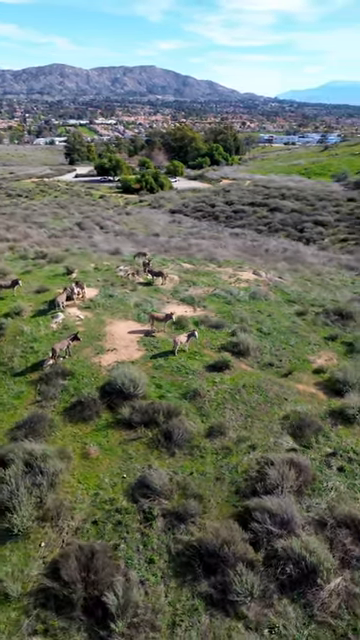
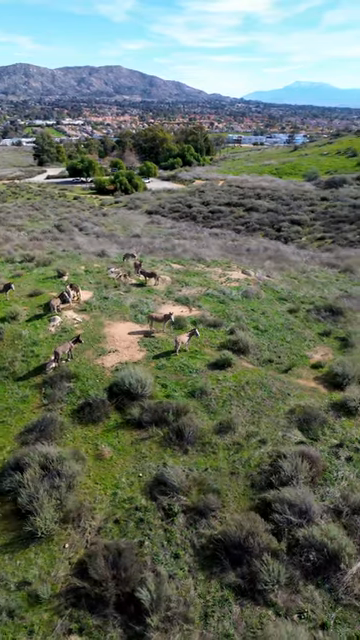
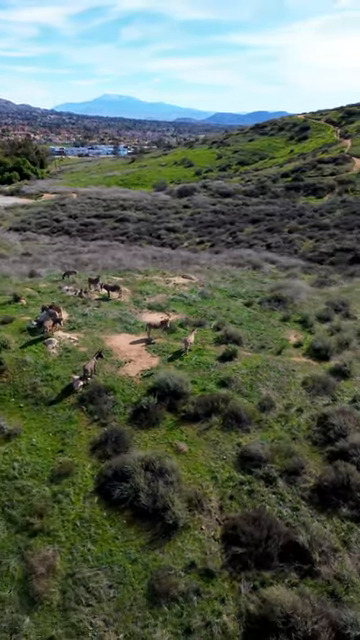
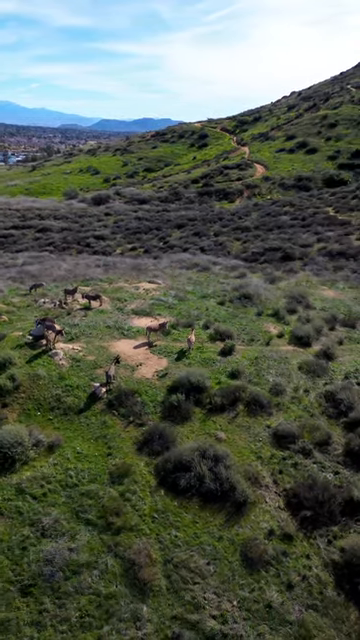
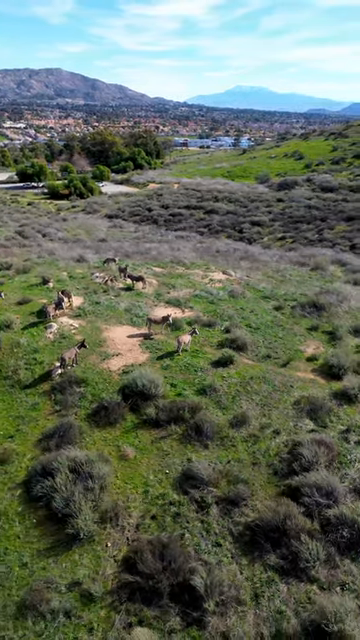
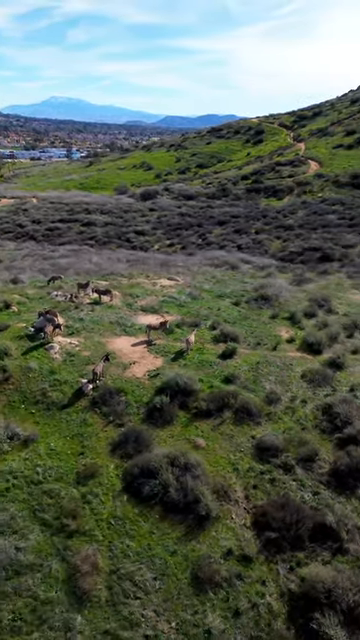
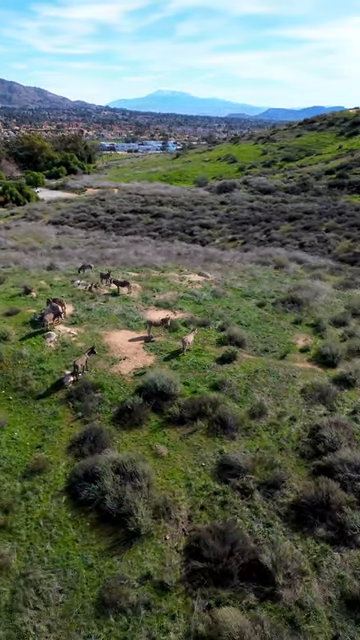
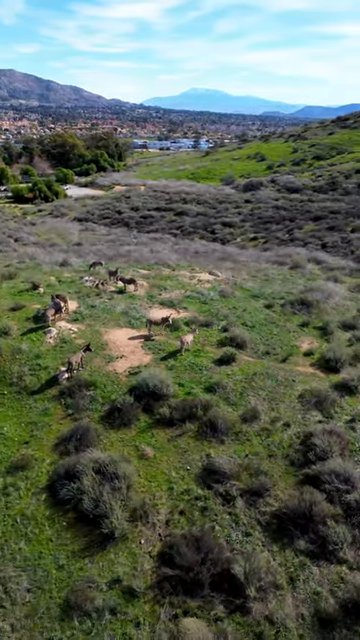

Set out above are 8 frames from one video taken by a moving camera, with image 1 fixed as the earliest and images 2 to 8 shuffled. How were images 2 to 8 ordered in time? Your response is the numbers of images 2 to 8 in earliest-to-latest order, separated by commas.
2, 5, 8, 7, 3, 6, 4
